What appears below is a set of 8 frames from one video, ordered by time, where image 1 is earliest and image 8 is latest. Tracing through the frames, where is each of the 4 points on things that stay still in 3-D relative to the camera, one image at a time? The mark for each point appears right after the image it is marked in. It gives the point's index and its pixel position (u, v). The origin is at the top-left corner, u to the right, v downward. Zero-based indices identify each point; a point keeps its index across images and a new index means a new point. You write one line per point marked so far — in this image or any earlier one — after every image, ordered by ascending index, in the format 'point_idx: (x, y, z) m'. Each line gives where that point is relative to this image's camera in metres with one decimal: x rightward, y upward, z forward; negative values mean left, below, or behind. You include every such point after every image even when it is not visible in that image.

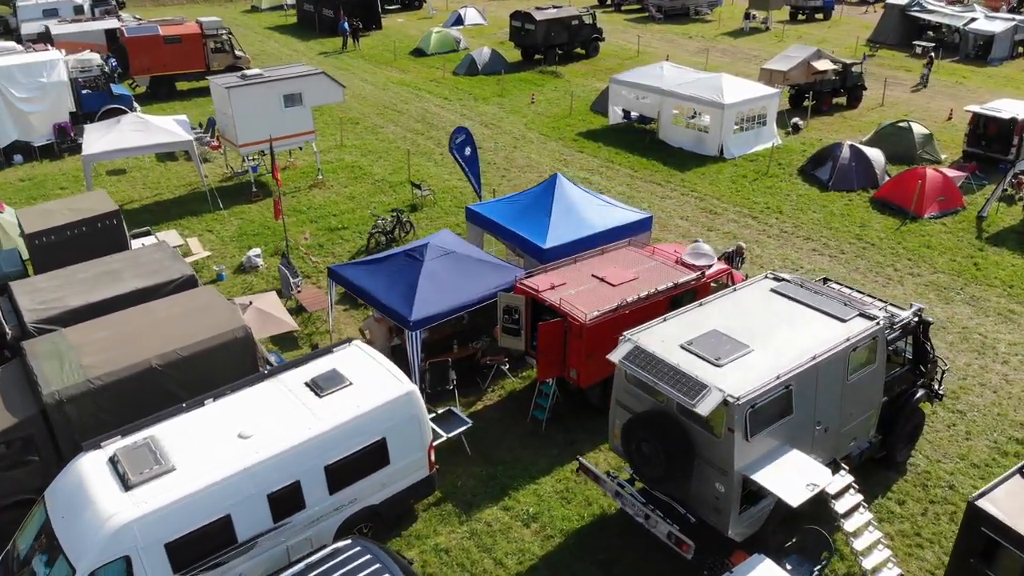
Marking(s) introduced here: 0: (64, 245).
0: (-6.3, +0.6, +12.2) m
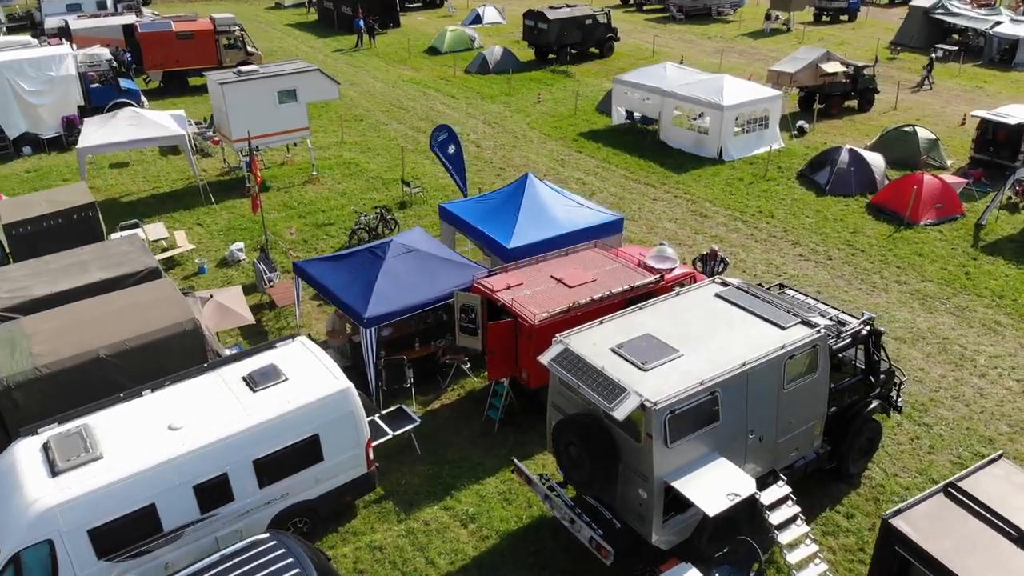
0: (-6.8, +0.7, +12.5) m
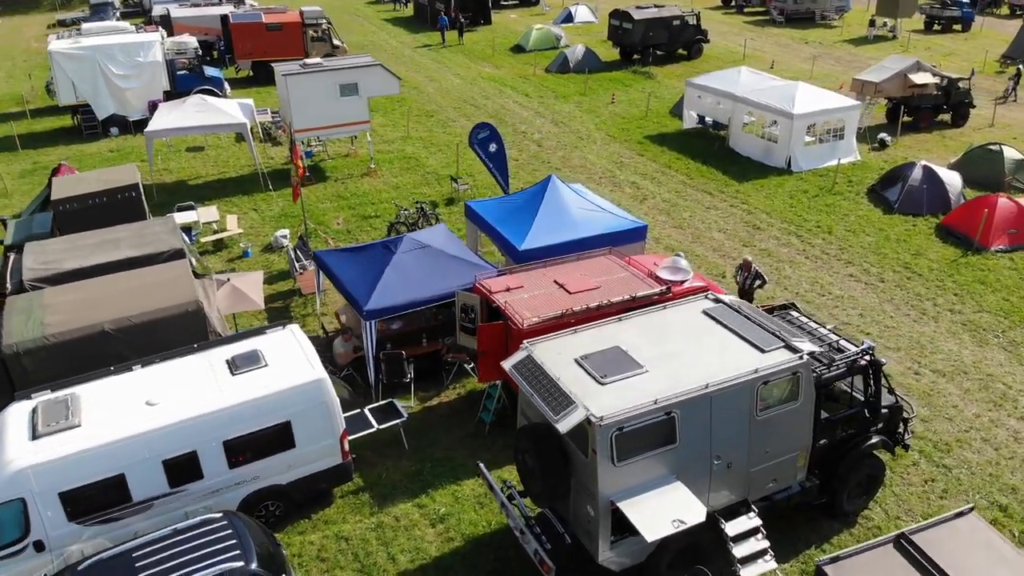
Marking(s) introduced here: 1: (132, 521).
0: (-6.5, +1.1, +13.2) m
1: (-3.9, -2.4, +8.9) m
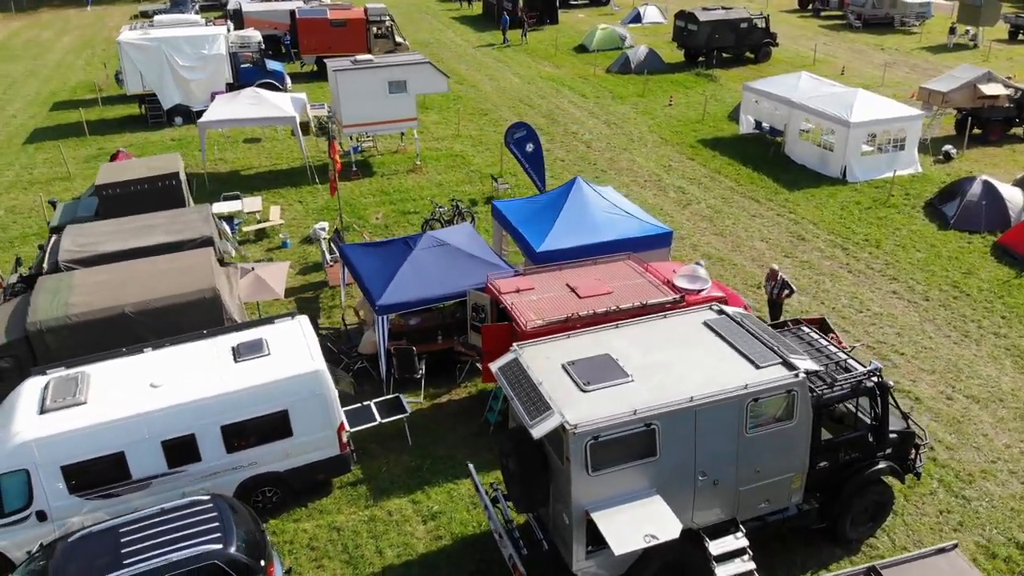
0: (-6.1, +1.4, +13.7) m
1: (-4.0, -2.2, +9.2) m
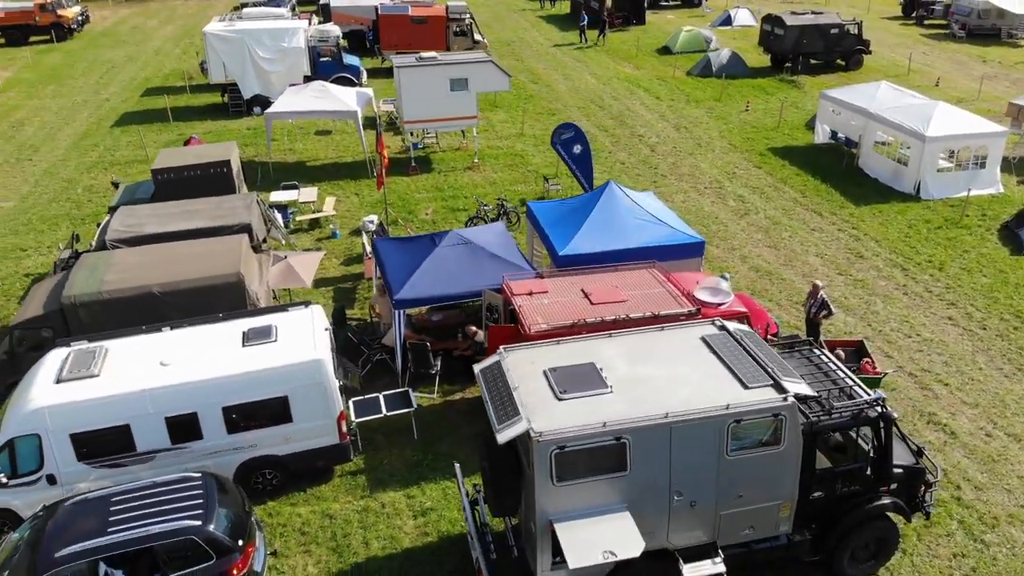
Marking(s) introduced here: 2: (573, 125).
0: (-5.5, +1.7, +14.4) m
1: (-4.2, -2.0, +9.6) m
2: (+1.1, +2.9, +15.4) m
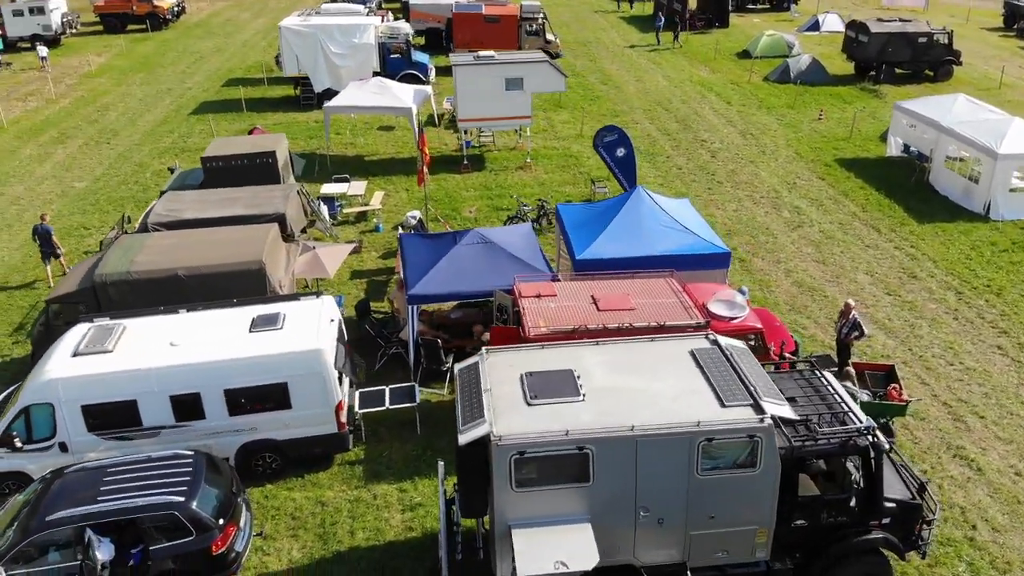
0: (-4.9, +2.0, +14.9) m
1: (-4.3, -1.8, +10.0) m
2: (+1.8, +2.8, +15.2) m
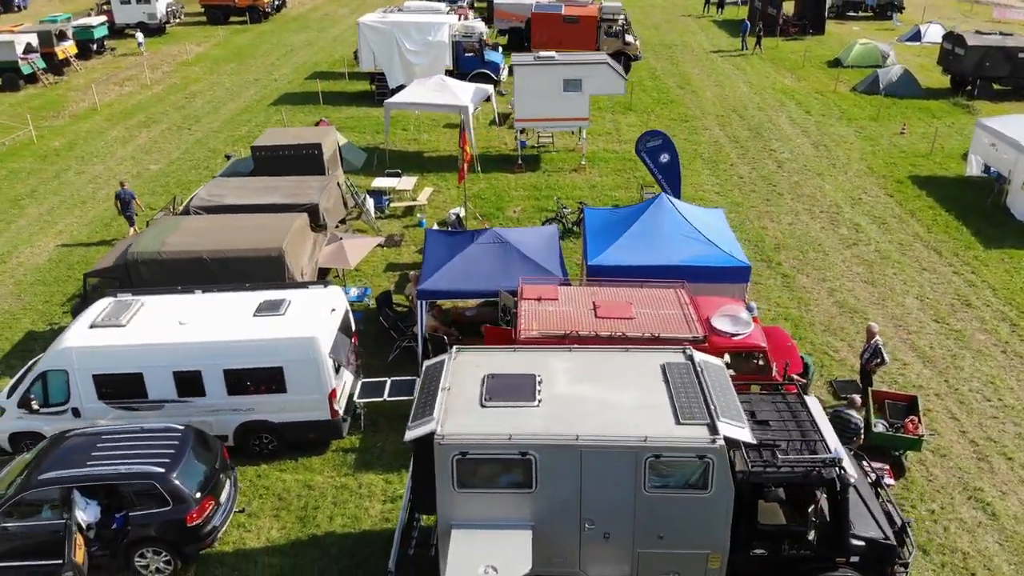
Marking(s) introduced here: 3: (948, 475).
0: (-4.2, +2.3, +15.4) m
1: (-4.4, -1.5, +10.5) m
2: (+2.5, +2.7, +14.9) m
3: (+5.3, -2.3, +10.4) m
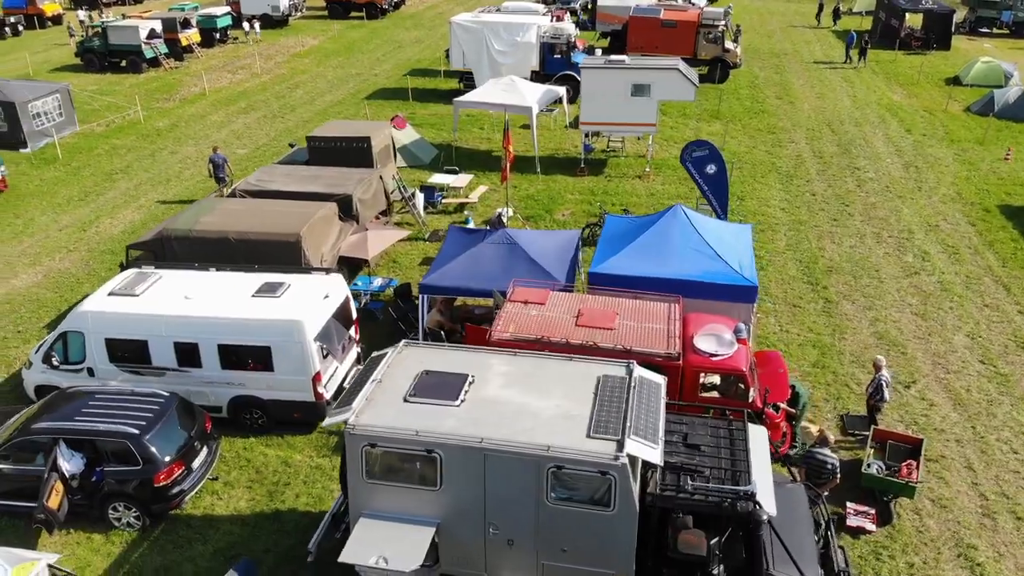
0: (-3.4, +2.5, +16.0) m
1: (-4.7, -1.2, +11.2) m
2: (+3.2, +2.4, +14.5) m
3: (+4.8, -2.7, +9.6) m
